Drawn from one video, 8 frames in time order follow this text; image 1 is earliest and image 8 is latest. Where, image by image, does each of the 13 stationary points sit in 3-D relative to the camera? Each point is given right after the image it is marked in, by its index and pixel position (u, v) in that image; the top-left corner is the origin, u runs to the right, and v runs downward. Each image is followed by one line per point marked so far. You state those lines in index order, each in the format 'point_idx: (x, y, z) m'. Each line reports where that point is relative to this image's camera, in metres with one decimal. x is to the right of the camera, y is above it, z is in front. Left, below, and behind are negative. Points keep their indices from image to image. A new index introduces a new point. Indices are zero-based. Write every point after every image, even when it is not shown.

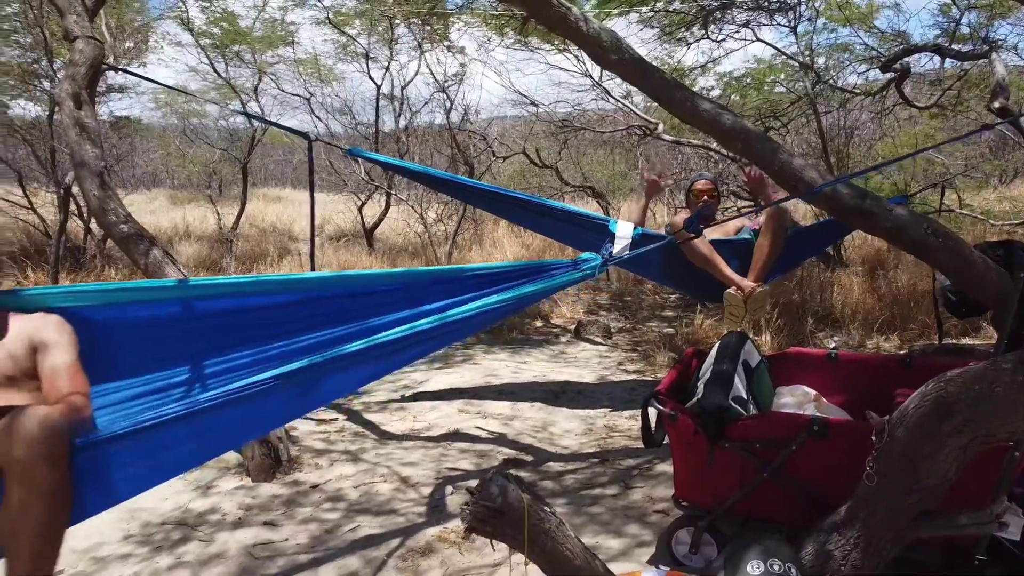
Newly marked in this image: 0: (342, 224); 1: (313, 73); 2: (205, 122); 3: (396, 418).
0: (-1.7, +0.6, +8.2) m
1: (-1.6, +1.7, +6.5) m
2: (-3.0, +1.6, +7.8) m
3: (-0.4, -0.4, +2.6) m
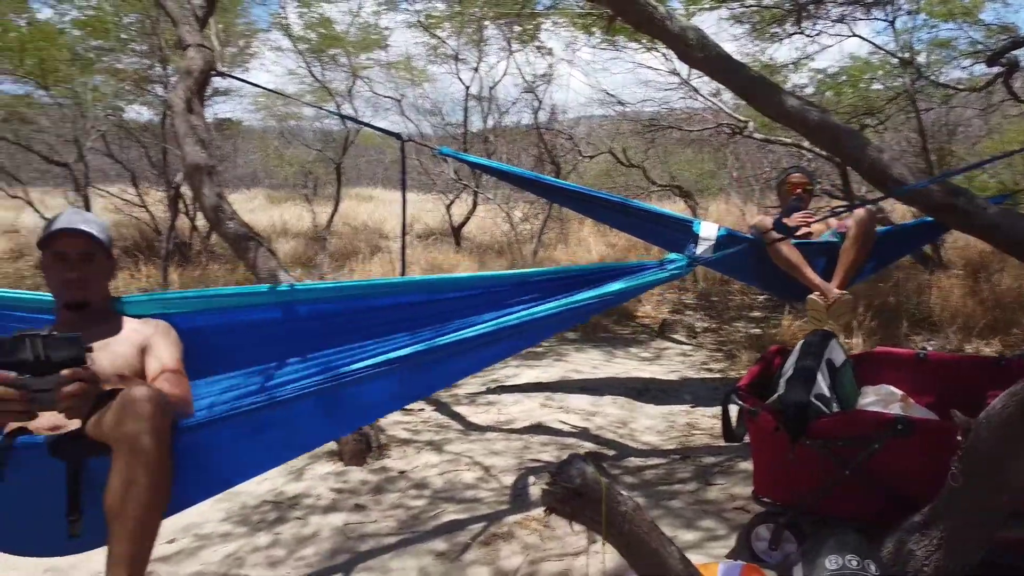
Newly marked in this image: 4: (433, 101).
0: (-0.8, +0.7, +8.3) m
1: (-0.9, +1.8, +6.7) m
2: (-2.1, +1.6, +8.1) m
3: (-0.1, -0.4, +2.7) m
4: (-0.6, +1.5, +6.7) m
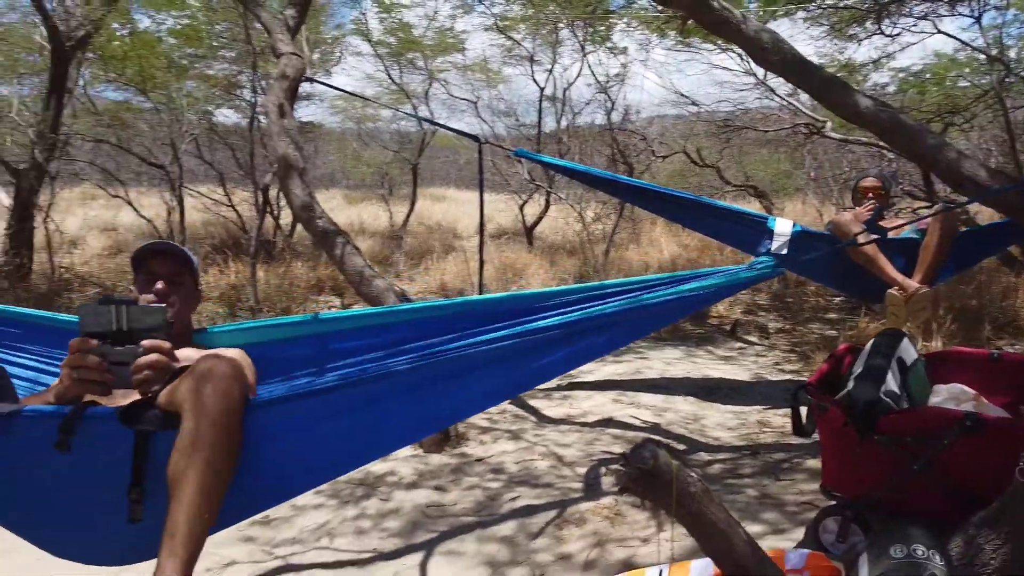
0: (-0.1, +0.7, +8.5) m
1: (-0.3, +1.8, +6.8) m
2: (-1.4, +1.7, +8.4) m
3: (+0.1, -0.4, +2.8) m
4: (0.0, +1.6, +6.8) m
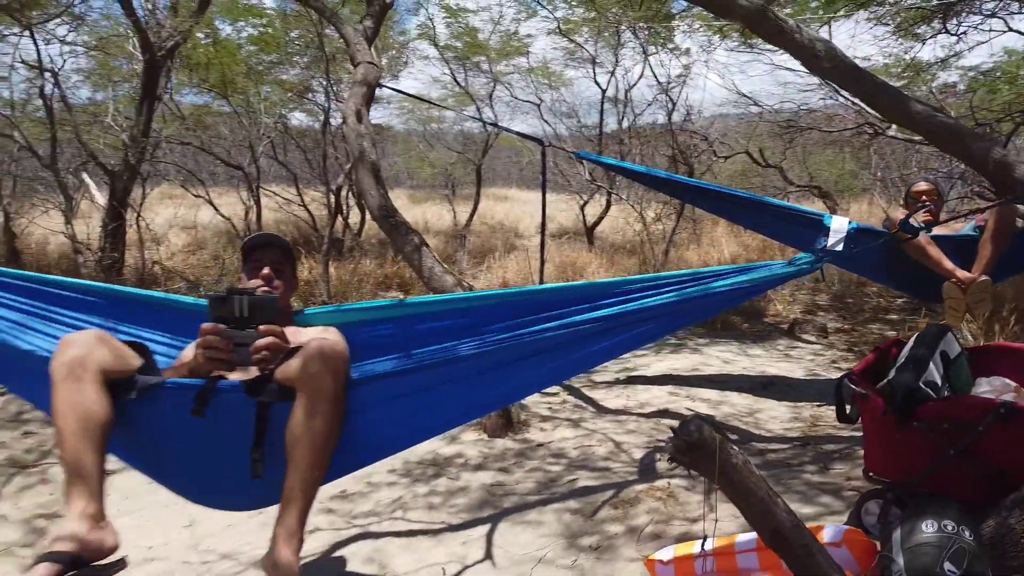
0: (+0.6, +0.7, +8.6) m
1: (+0.3, +1.8, +7.0) m
2: (-0.7, +1.7, +8.6) m
3: (+0.4, -0.4, +2.9) m
4: (+0.5, +1.6, +6.9) m
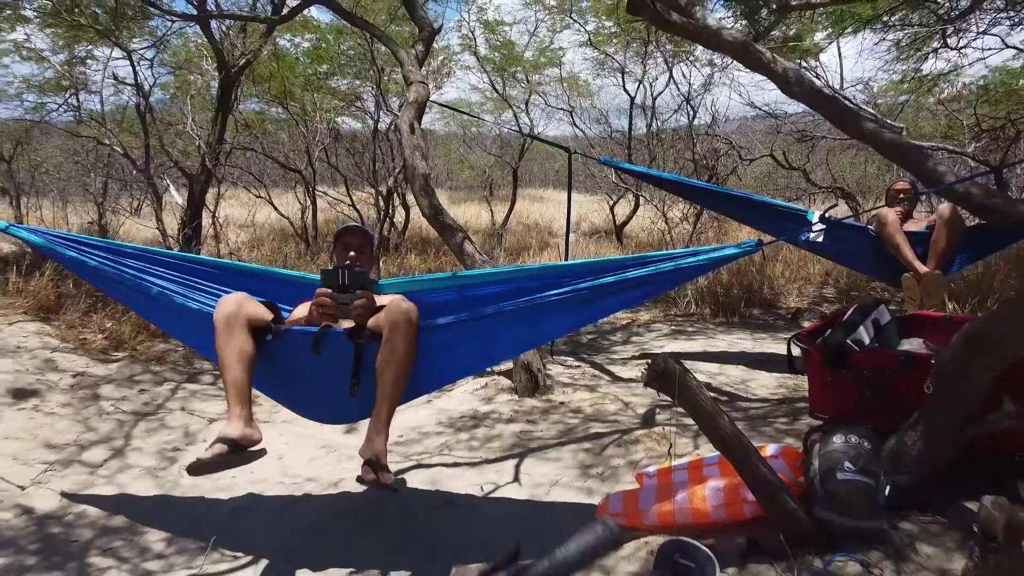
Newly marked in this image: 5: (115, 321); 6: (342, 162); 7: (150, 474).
0: (+0.9, +0.7, +9.1) m
1: (+0.6, +1.8, +7.5) m
2: (-0.3, +1.7, +9.1) m
3: (+0.5, -0.3, +3.4) m
4: (+0.8, +1.6, +7.4) m
5: (-1.8, -0.1, +3.7) m
6: (-1.5, +1.1, +7.2) m
7: (-1.1, -0.6, +2.4) m
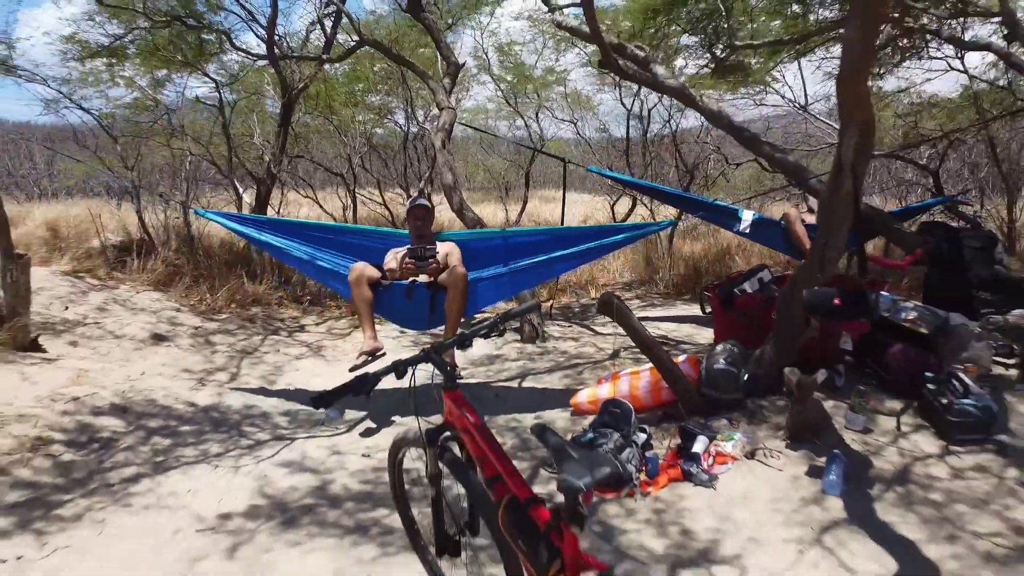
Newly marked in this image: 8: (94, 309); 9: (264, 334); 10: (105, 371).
0: (+1.1, +0.8, +10.1) m
1: (+0.7, +1.9, +8.5) m
2: (-0.2, +1.9, +10.2) m
3: (+0.5, -0.2, +4.4) m
4: (+0.9, +1.7, +8.4) m
5: (-1.7, 0.0, +4.8) m
6: (-1.4, +1.2, +8.2) m
7: (-1.1, -0.4, +3.5) m
8: (-2.1, -0.1, +4.0) m
9: (-1.3, -0.2, +4.3) m
10: (-1.7, -0.3, +3.4) m
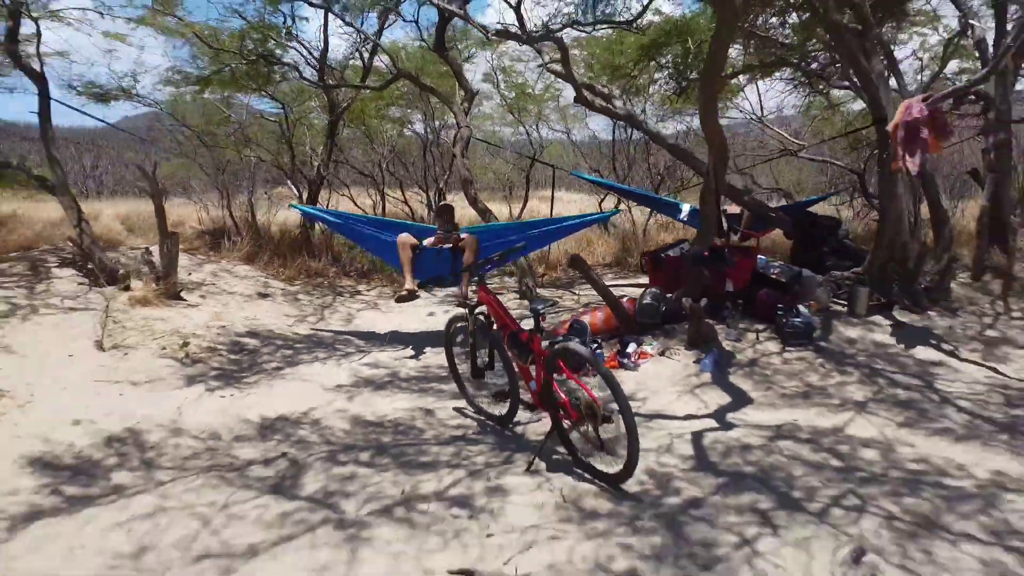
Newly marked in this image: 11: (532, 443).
0: (+1.1, +1.0, +11.6) m
1: (+0.7, +2.1, +10.0) m
2: (-0.1, +2.0, +11.7) m
3: (+0.5, 0.0, +5.9) m
4: (+0.9, +1.9, +9.9) m
5: (-1.7, +0.2, +6.3) m
6: (-1.4, +1.4, +9.7) m
7: (-1.0, -0.2, +5.0) m
8: (-2.1, +0.1, +5.5) m
9: (-1.3, -0.1, +5.8) m
10: (-1.7, -0.2, +4.9) m
11: (+0.1, -0.6, +3.0) m
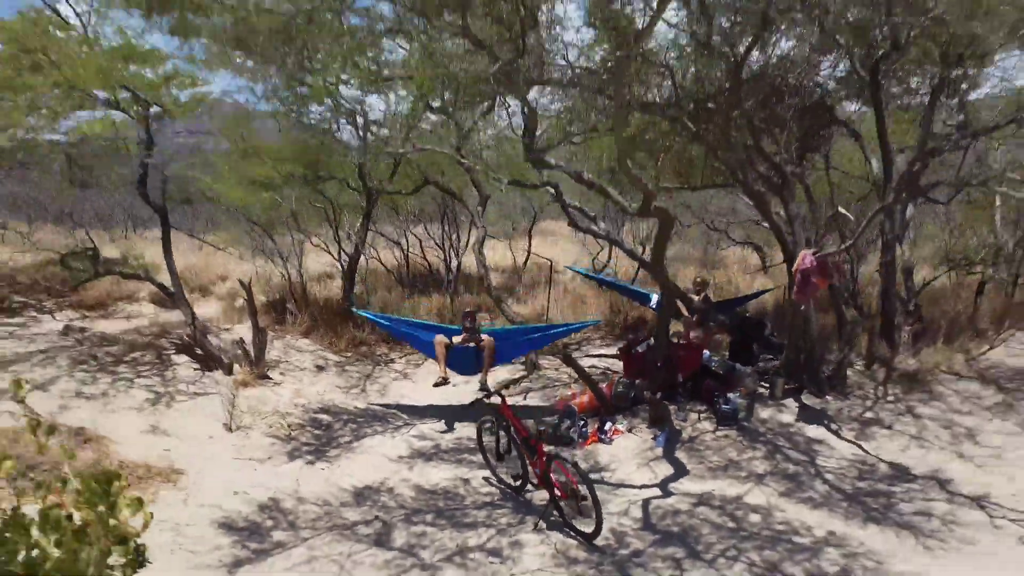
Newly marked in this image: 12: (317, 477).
0: (+1.2, +0.4, +13.1) m
1: (+0.8, +1.5, +11.5) m
2: (-0.1, +1.4, +13.2) m
3: (+0.6, -0.7, +7.4) m
4: (+1.0, +1.3, +11.4) m
5: (-1.7, -0.5, +7.8) m
6: (-1.3, +0.8, +11.3) m
7: (-1.0, -0.9, +6.5) m
8: (-2.0, -0.6, +7.1) m
9: (-1.2, -0.7, +7.3) m
10: (-1.6, -0.8, +6.4) m
11: (+0.1, -1.2, +4.5) m
12: (-1.2, -1.1, +4.9) m
